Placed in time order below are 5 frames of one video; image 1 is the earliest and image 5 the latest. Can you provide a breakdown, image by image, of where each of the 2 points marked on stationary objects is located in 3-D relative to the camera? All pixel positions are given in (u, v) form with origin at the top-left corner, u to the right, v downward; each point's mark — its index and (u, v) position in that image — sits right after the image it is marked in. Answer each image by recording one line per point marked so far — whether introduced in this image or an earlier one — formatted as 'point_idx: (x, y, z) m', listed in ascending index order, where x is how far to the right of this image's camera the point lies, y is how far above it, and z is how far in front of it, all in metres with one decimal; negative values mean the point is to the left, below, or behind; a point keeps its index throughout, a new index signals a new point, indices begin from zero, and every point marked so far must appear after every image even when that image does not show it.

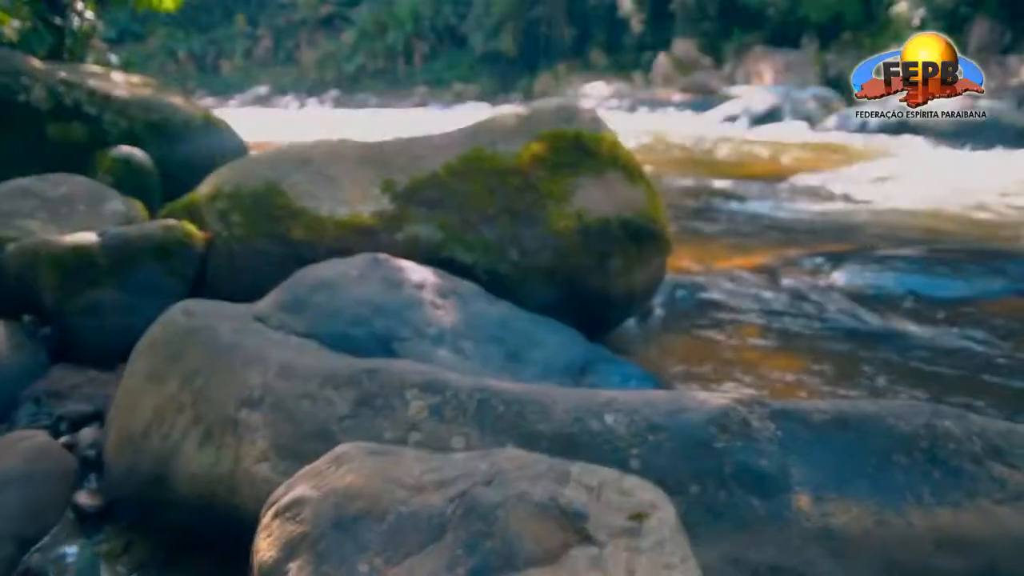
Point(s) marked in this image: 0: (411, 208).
0: (-0.5, +0.4, +4.3) m
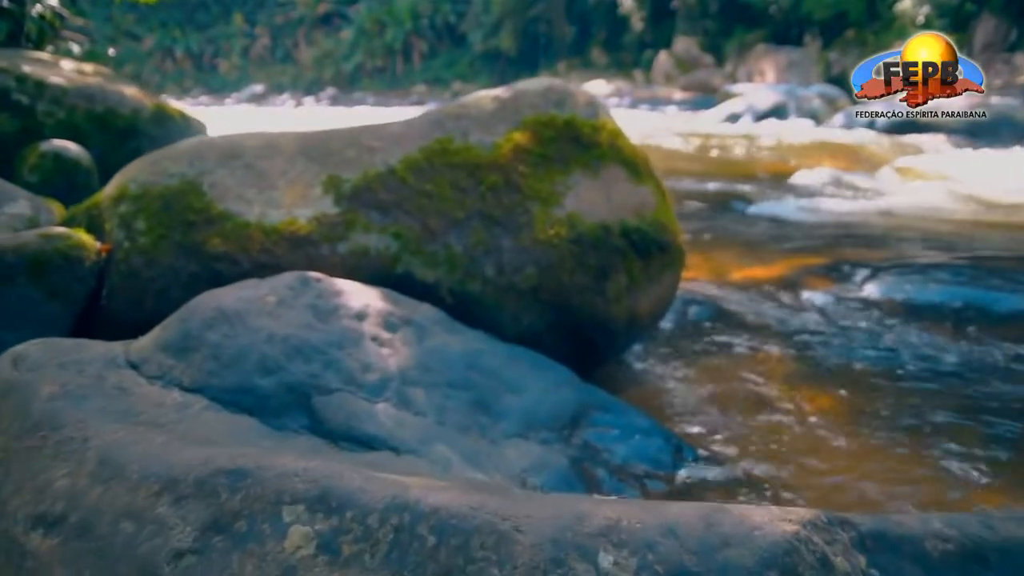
0: (-0.6, +0.3, +3.4) m
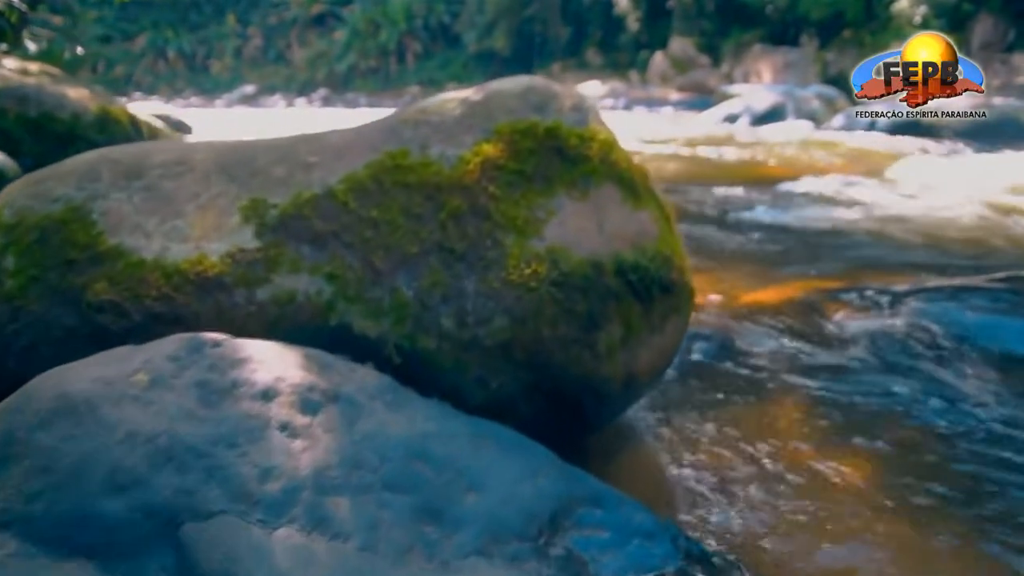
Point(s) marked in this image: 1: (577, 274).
0: (-0.7, +0.1, +2.7) m
1: (+0.2, 0.0, +2.7) m
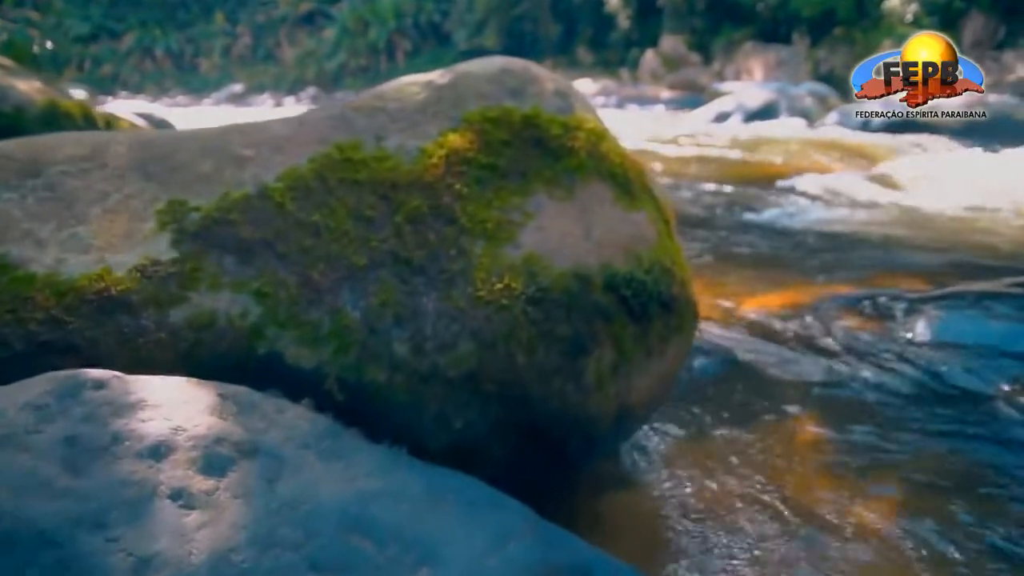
0: (-0.8, +0.1, +2.2) m
1: (+0.1, 0.0, +2.3) m
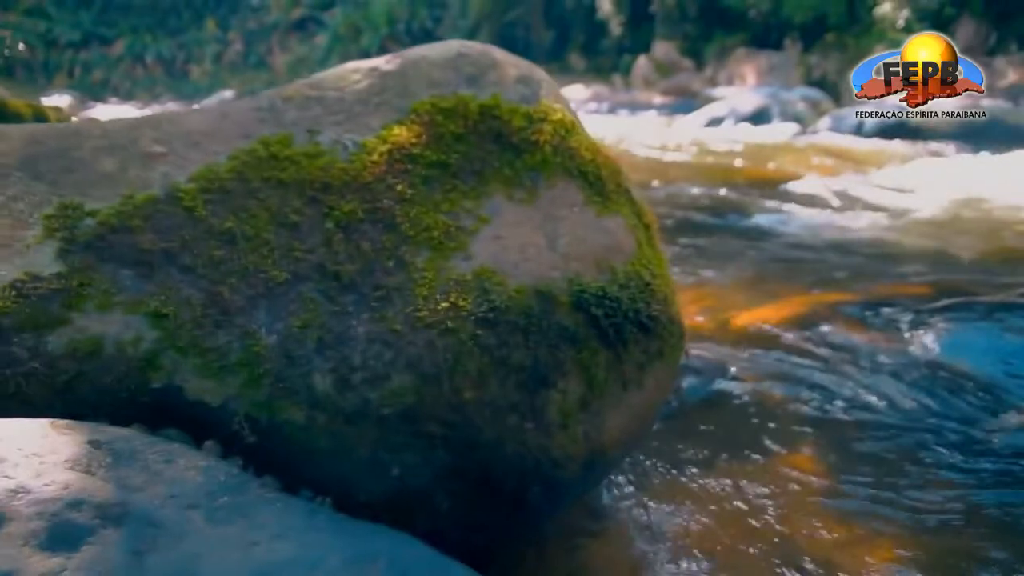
0: (-0.9, 0.0, +1.9) m
1: (0.0, 0.0, +1.9) m
